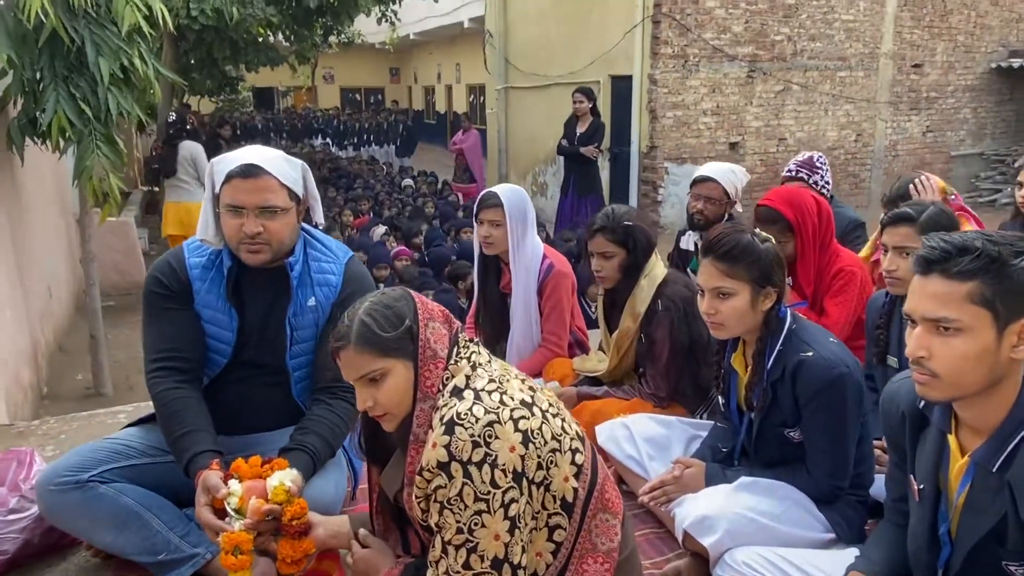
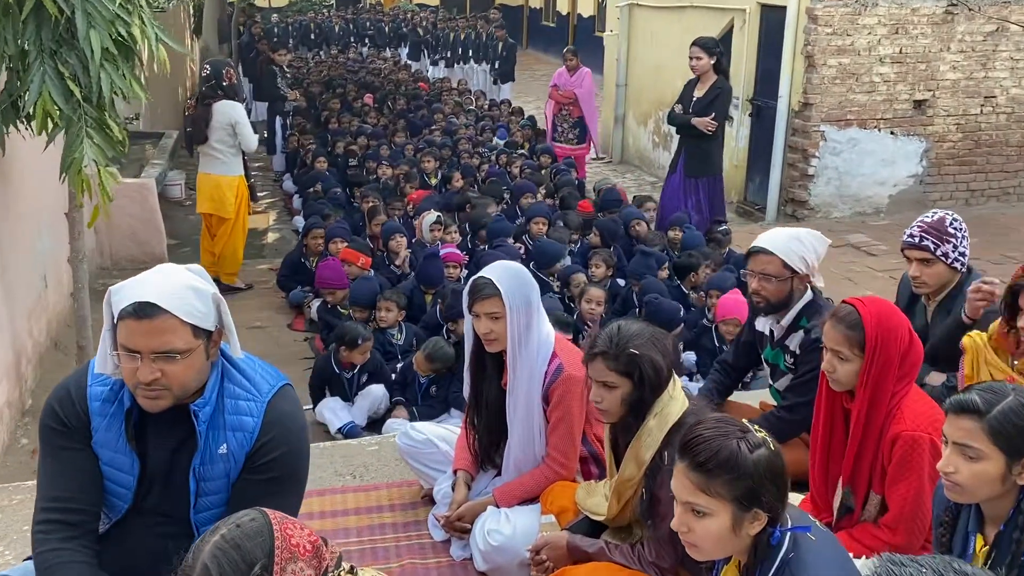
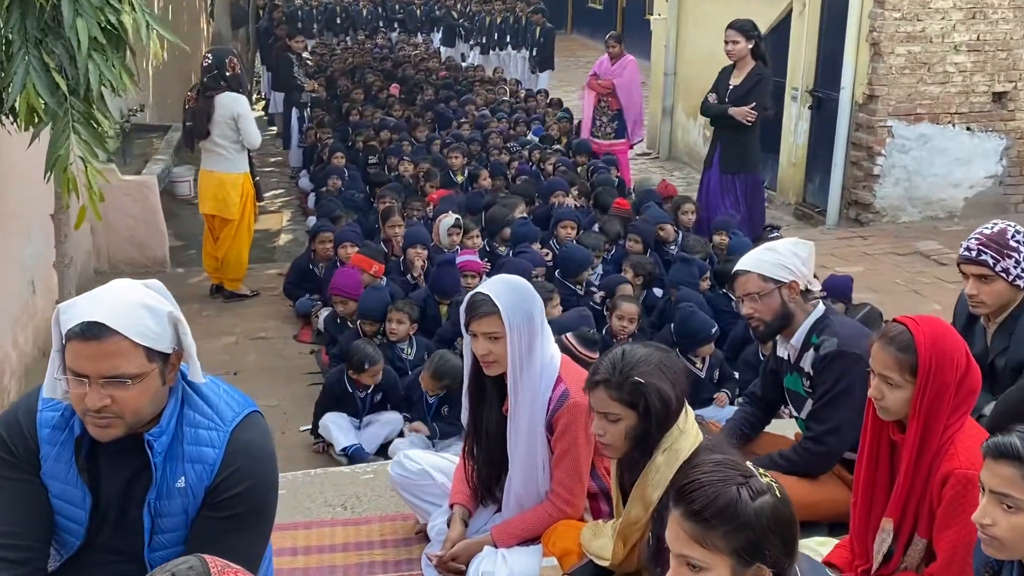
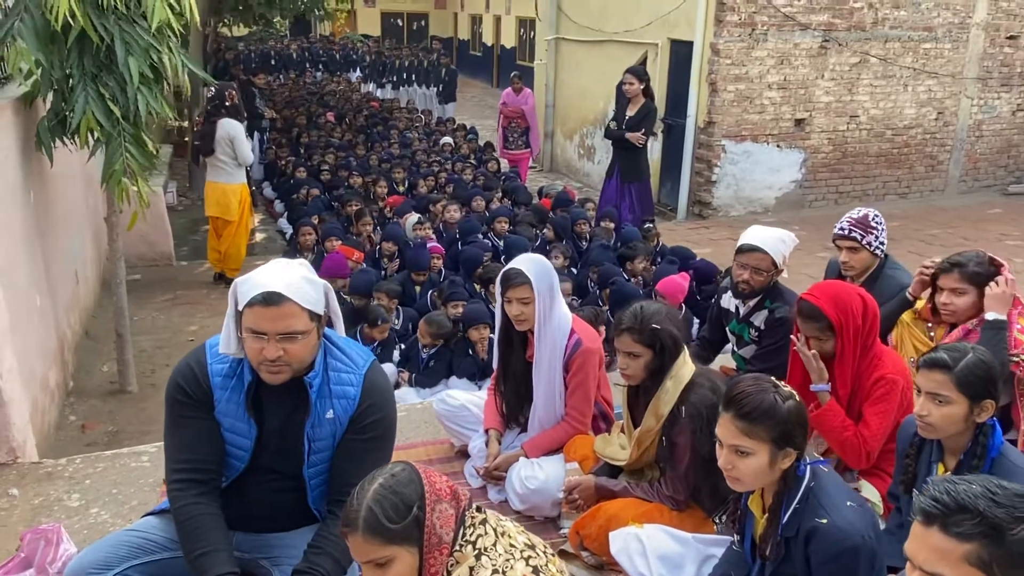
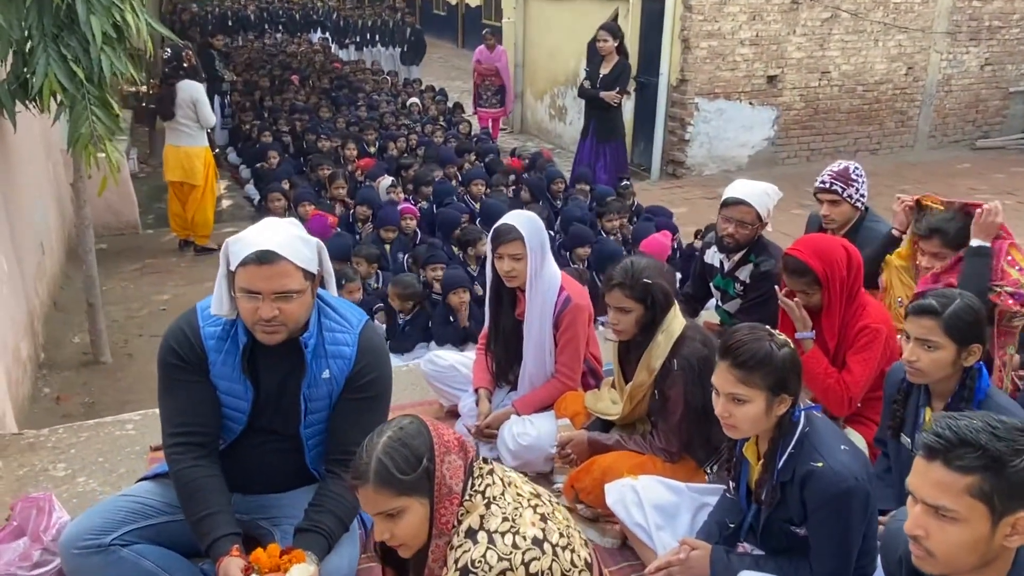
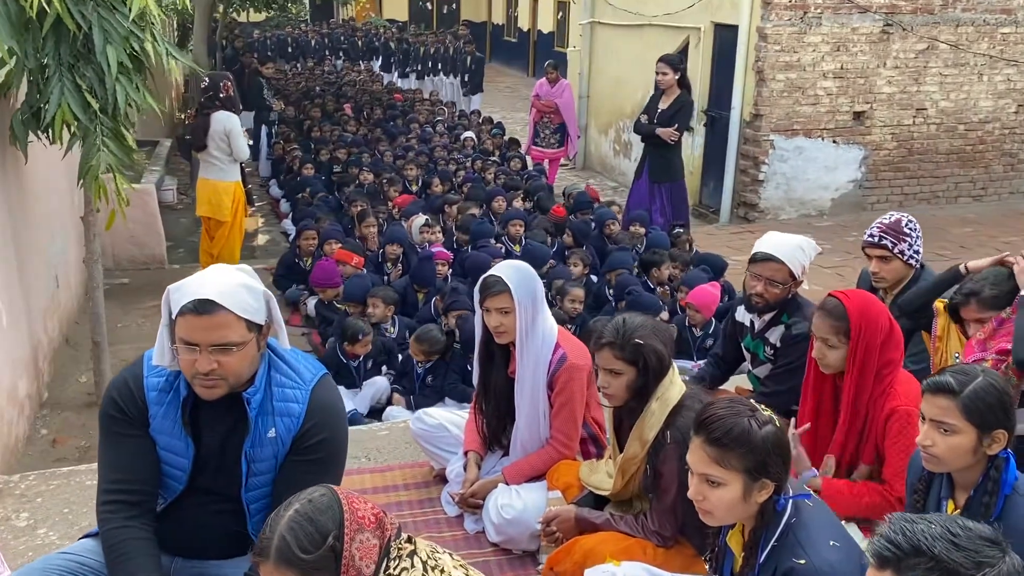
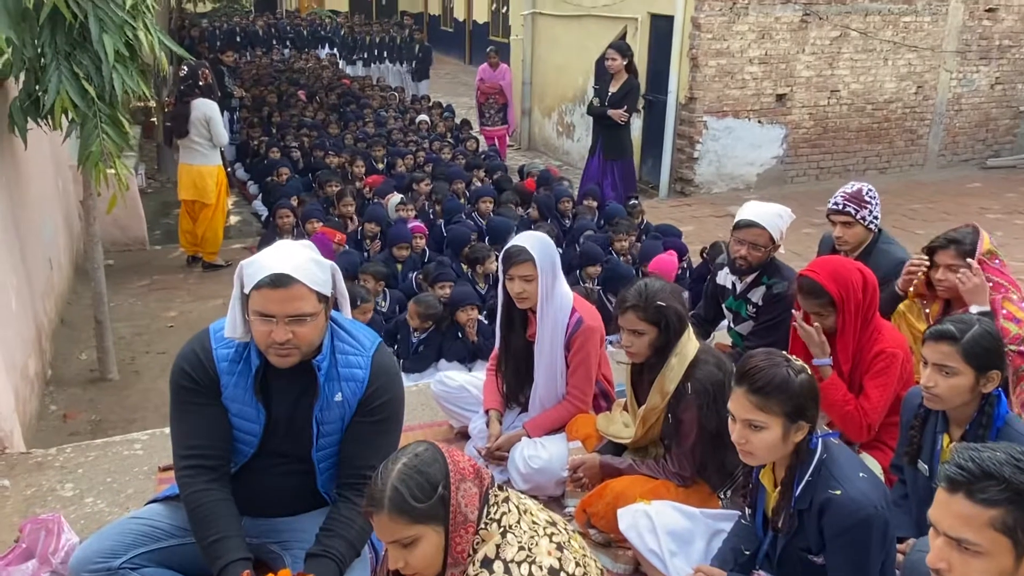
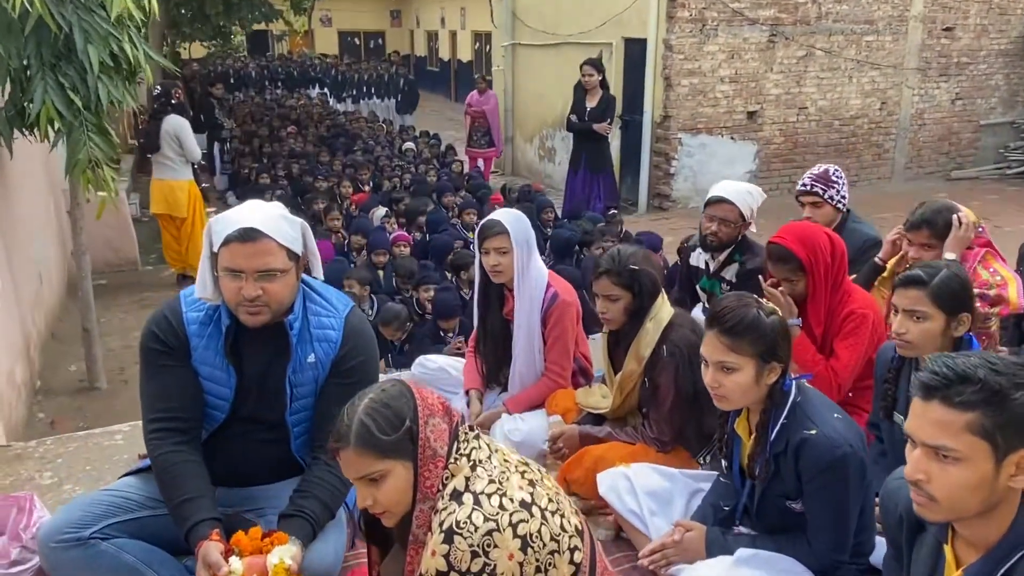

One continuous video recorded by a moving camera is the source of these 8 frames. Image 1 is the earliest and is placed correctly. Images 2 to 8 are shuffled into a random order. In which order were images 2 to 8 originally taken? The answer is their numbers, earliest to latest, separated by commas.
8, 5, 7, 4, 6, 2, 3
